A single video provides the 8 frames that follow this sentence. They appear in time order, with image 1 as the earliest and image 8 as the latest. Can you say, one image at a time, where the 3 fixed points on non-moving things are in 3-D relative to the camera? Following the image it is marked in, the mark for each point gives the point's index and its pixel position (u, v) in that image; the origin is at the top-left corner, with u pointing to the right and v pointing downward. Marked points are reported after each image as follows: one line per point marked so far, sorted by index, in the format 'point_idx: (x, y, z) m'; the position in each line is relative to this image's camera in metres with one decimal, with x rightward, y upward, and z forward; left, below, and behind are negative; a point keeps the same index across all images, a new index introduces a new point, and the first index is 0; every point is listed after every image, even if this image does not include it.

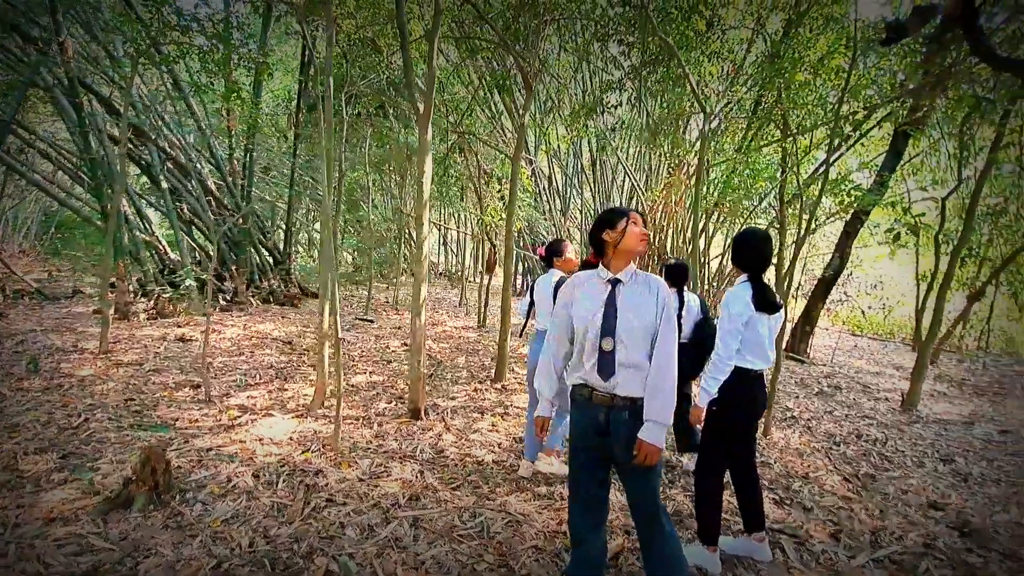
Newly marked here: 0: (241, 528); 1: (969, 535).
0: (-0.9, -0.8, +1.7) m
1: (+1.9, -1.0, +2.1) m
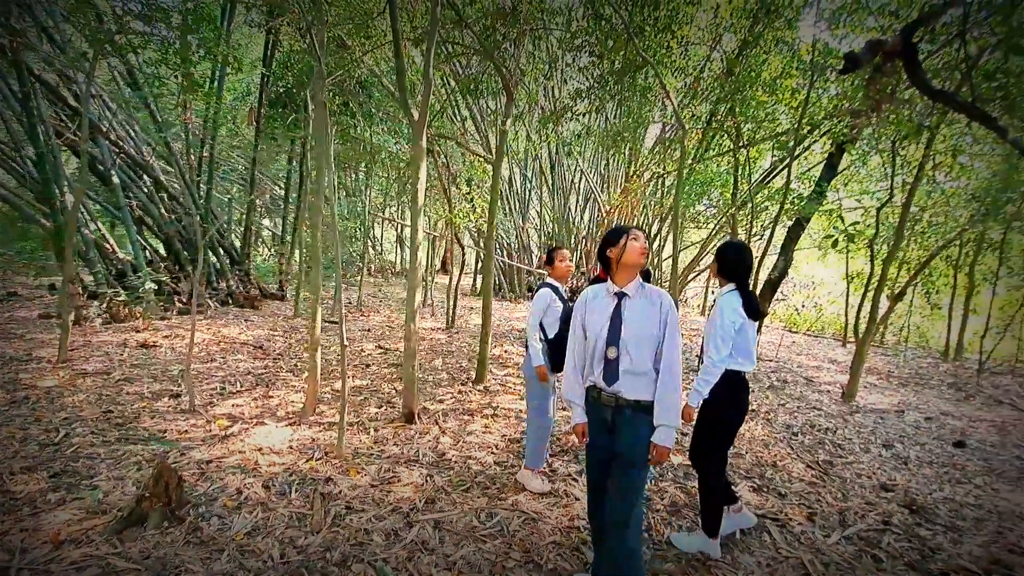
0: (-0.8, -0.8, +1.7) m
1: (+1.9, -1.0, +2.4) m
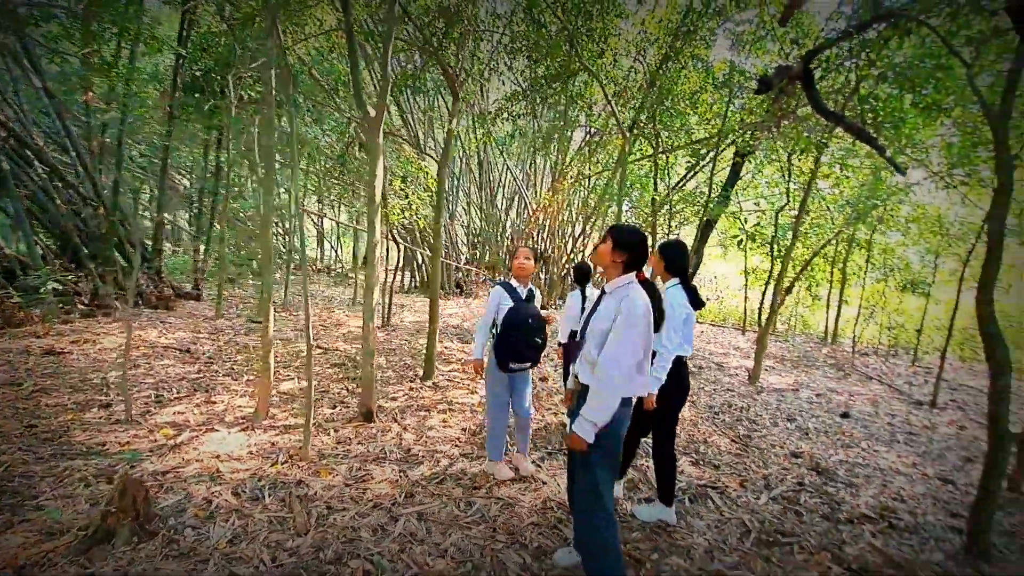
0: (-0.8, -0.8, +1.6) m
1: (+1.7, -1.0, +2.8) m
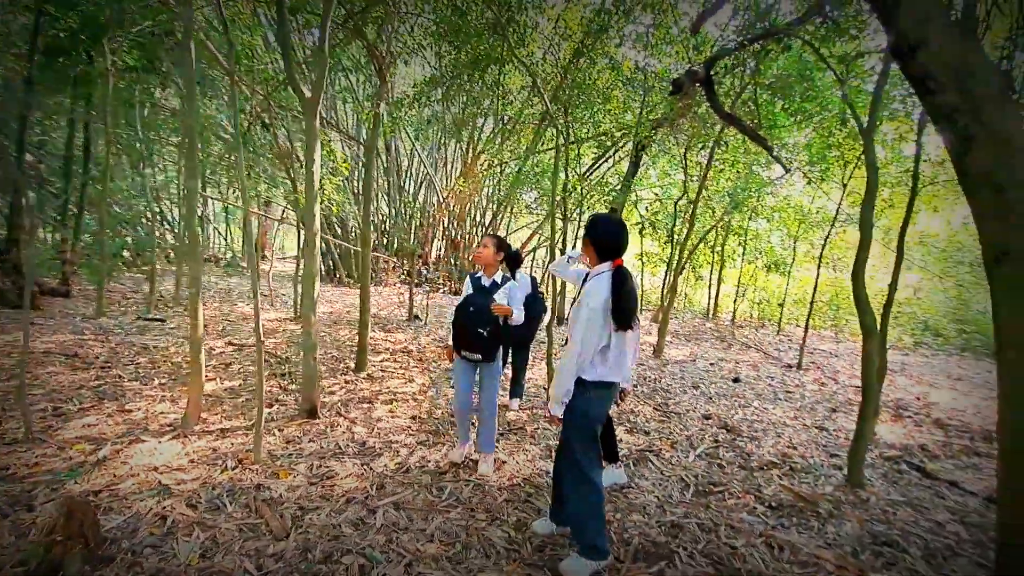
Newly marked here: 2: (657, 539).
0: (-0.8, -0.8, +1.6) m
1: (+1.4, -0.9, +3.2) m
2: (+0.5, -0.9, +1.9) m
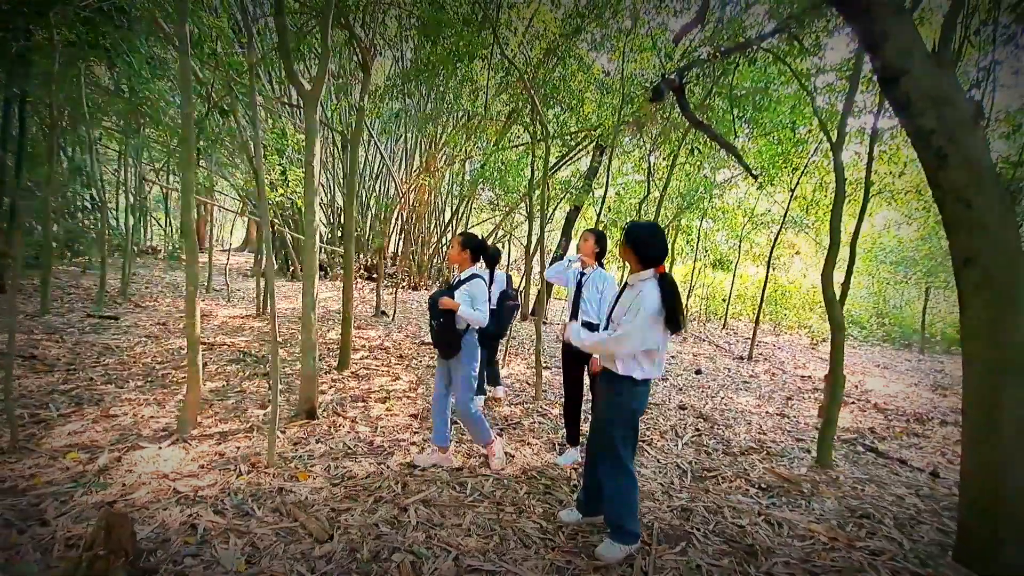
0: (-0.7, -0.8, +1.5) m
1: (+1.3, -0.9, +3.5) m
2: (+0.6, -0.9, +2.0) m
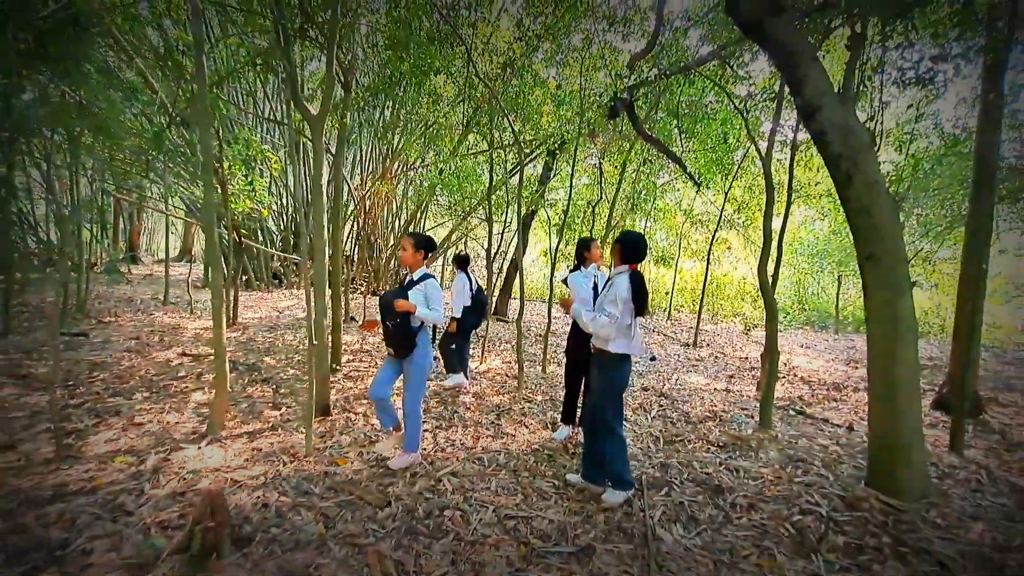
0: (-0.6, -0.8, +1.8) m
1: (+1.2, -0.8, +4.0) m
2: (+0.7, -0.9, +2.5) m
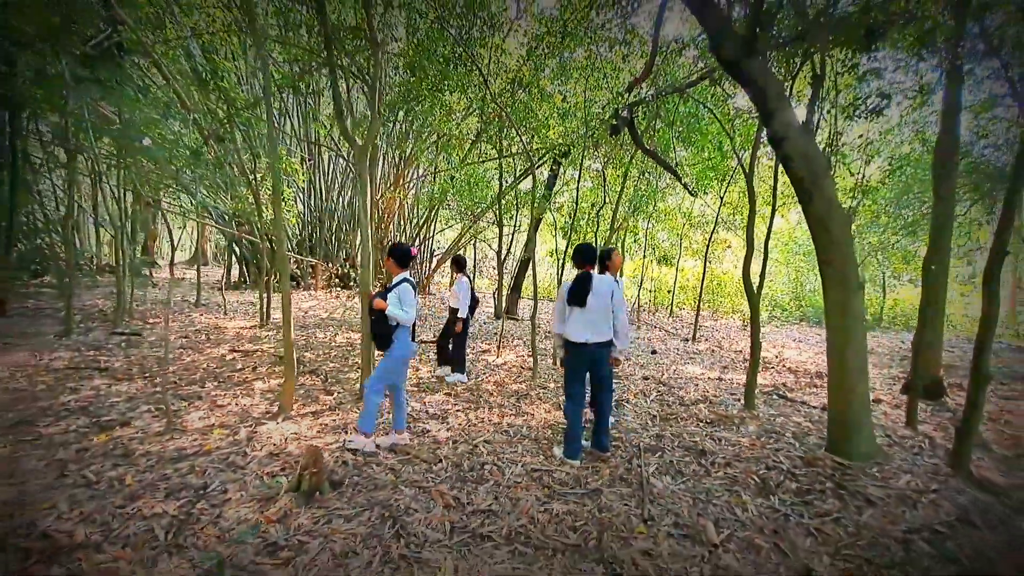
0: (-0.5, -0.9, +2.3) m
1: (+1.3, -0.8, +4.5) m
2: (+0.8, -0.9, +3.0) m
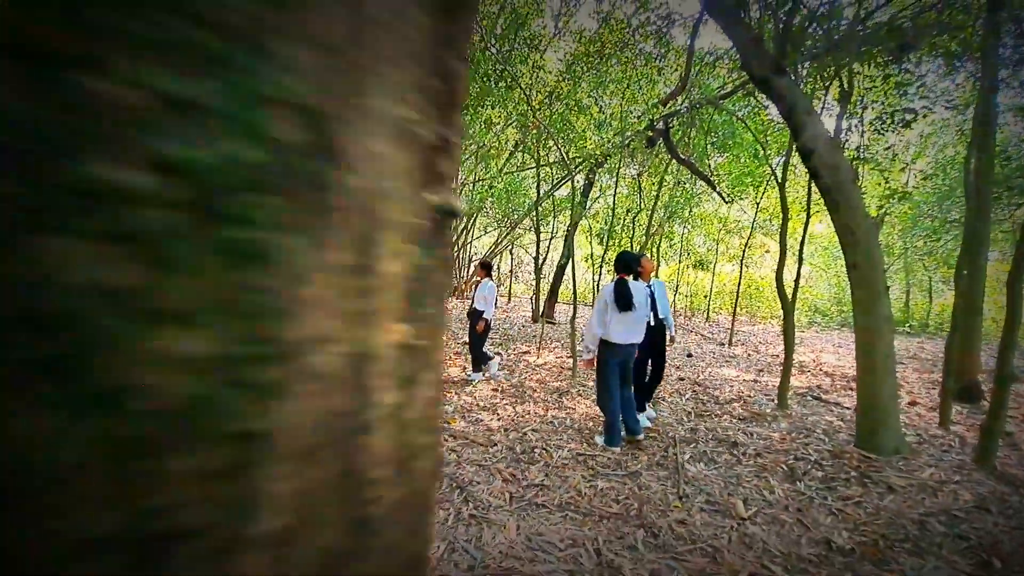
0: (-0.2, -0.9, +2.7) m
1: (+1.7, -0.9, +4.7) m
2: (+1.1, -0.9, +3.2) m
